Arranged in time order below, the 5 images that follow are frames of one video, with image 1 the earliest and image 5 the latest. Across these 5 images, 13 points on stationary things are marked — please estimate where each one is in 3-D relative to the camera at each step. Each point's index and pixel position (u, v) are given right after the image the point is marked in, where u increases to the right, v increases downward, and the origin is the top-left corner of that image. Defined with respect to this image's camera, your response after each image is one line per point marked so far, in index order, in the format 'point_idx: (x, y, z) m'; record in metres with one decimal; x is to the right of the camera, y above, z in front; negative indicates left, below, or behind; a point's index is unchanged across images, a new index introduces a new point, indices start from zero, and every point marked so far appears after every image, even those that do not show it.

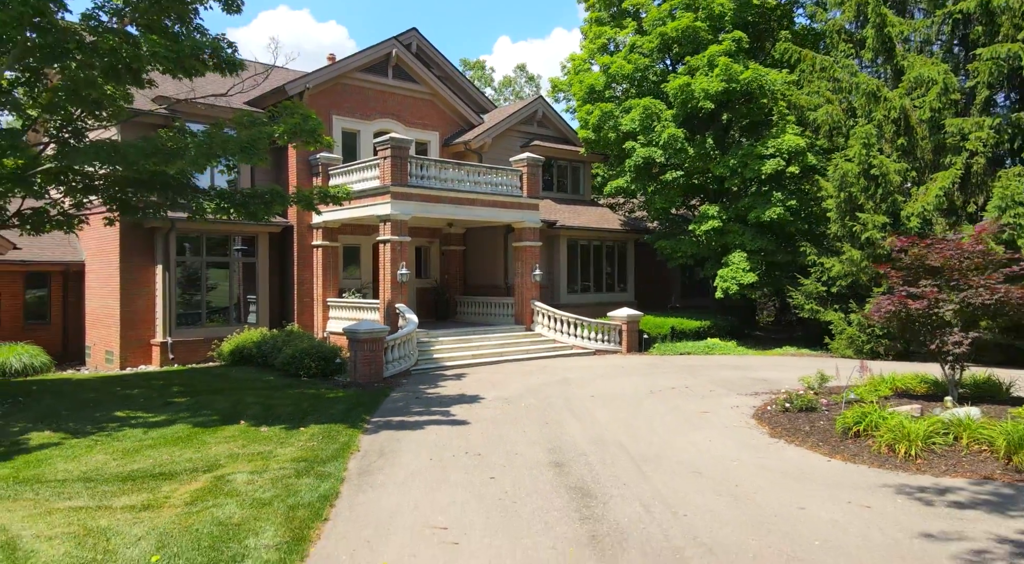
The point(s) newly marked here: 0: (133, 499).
0: (-3.5, -2.0, +6.0) m
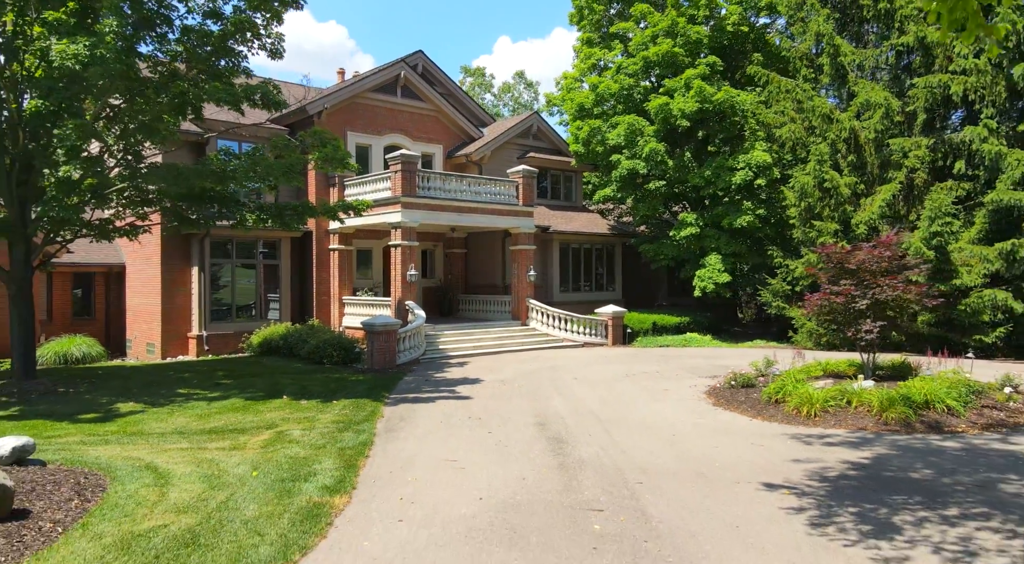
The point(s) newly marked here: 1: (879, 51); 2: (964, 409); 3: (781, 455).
0: (-3.6, -2.0, +8.0) m
1: (+9.6, +6.0, +16.9) m
2: (+5.8, -1.6, +8.3) m
3: (+2.9, -1.9, +7.1) m
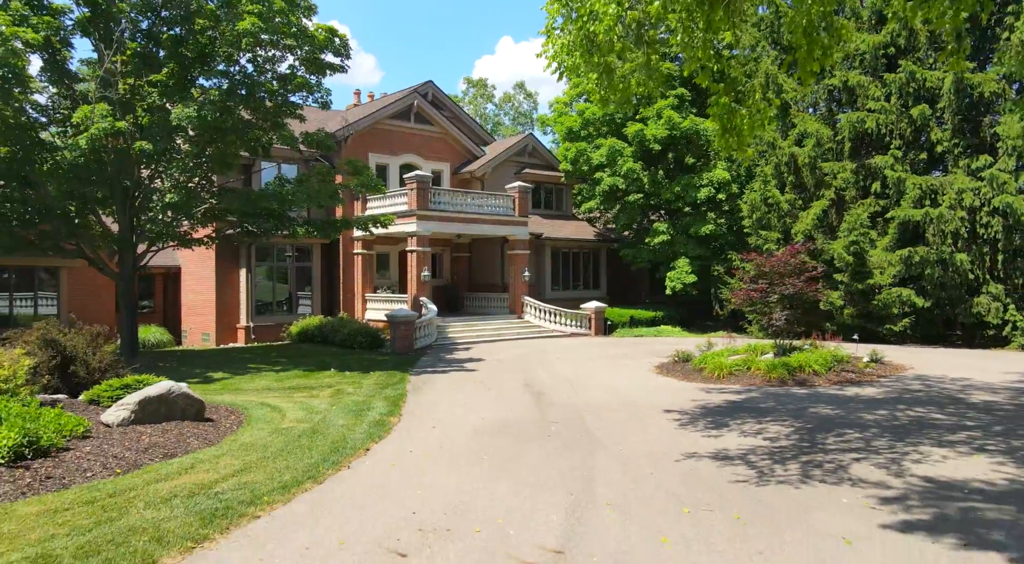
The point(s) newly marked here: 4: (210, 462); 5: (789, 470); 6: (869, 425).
0: (-3.7, -2.0, +11.4) m
1: (+9.5, +6.0, +20.3) m
2: (+5.7, -1.6, +11.7) m
3: (+2.8, -1.9, +10.5) m
4: (-3.1, -1.8, +6.6) m
5: (+2.7, -1.8, +6.3) m
6: (+4.5, -1.8, +8.1) m
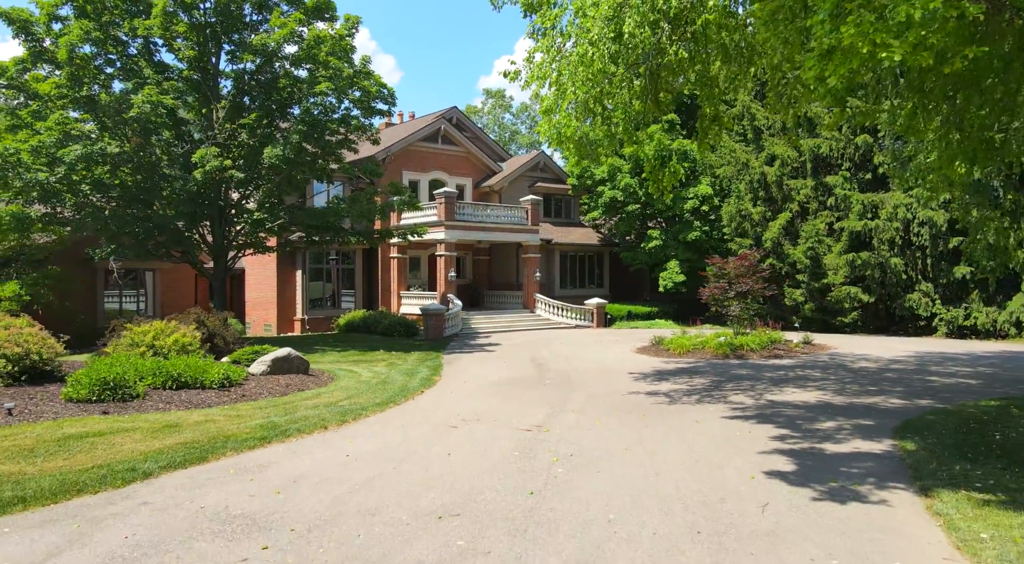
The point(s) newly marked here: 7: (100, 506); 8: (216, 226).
0: (-3.5, -2.0, +15.3) m
1: (+10.0, +6.1, +23.8) m
2: (+5.9, -1.6, +15.4) m
3: (+3.0, -1.8, +14.2) m
4: (-3.0, -1.8, +10.5) m
5: (+2.8, -1.8, +10.1) m
6: (+4.6, -1.8, +11.8) m
7: (-3.4, -1.9, +5.4) m
8: (-8.6, +1.6, +18.8) m
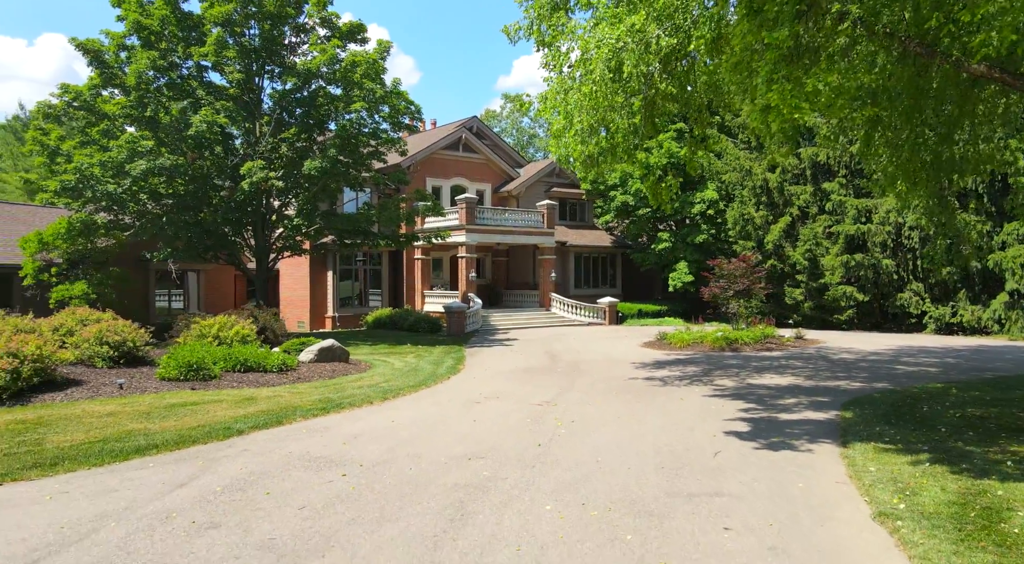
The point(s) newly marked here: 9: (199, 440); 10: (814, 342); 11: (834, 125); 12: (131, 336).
0: (-3.1, -2.0, +17.1) m
1: (+10.6, +6.1, +25.2) m
2: (+6.3, -1.6, +16.8) m
3: (+3.4, -1.8, +15.8) m
4: (-2.7, -1.8, +12.2) m
5: (+3.0, -1.8, +11.6) m
6: (+4.9, -1.8, +13.3) m
7: (-3.3, -1.9, +7.1) m
8: (-8.1, +1.6, +20.7) m
9: (-3.6, -1.8, +7.5) m
10: (+8.1, -1.6, +17.5) m
11: (+5.8, +2.9, +11.6) m
12: (-6.5, -0.9, +11.0) m
